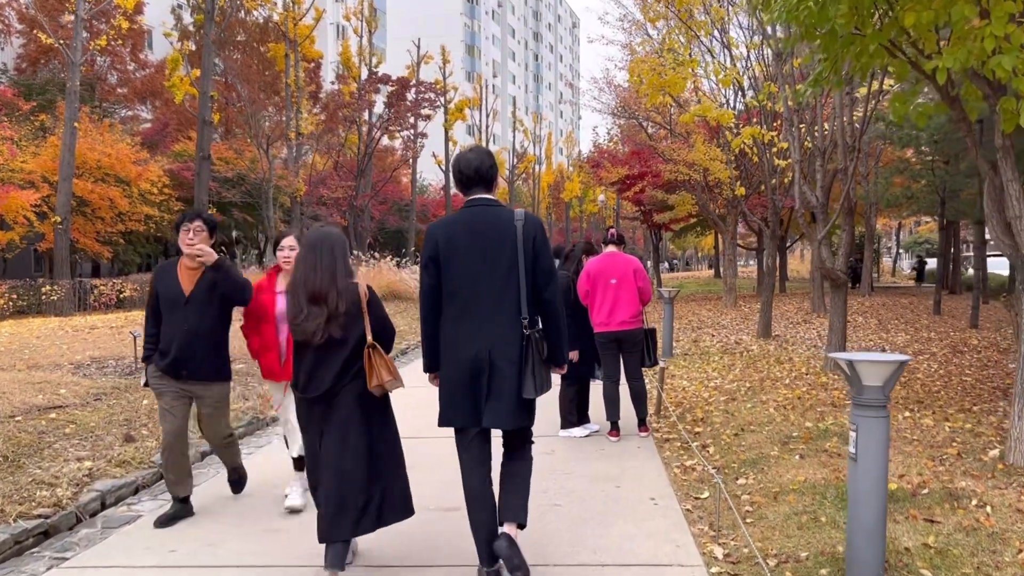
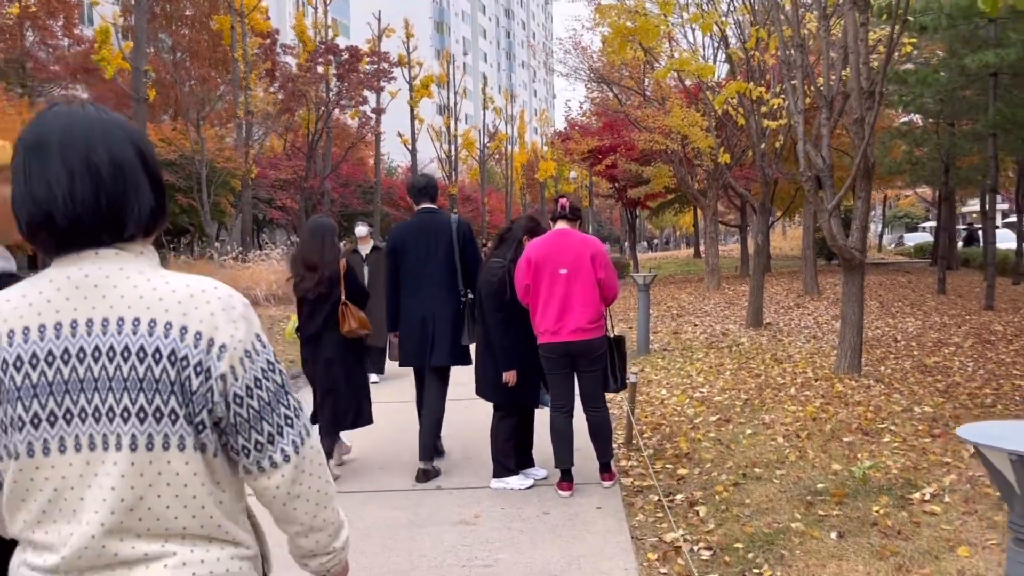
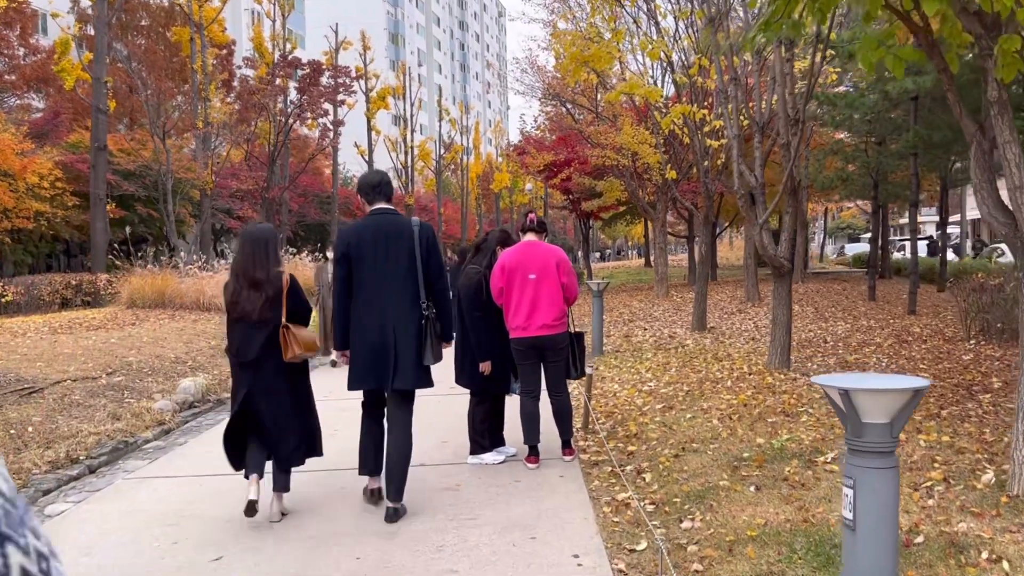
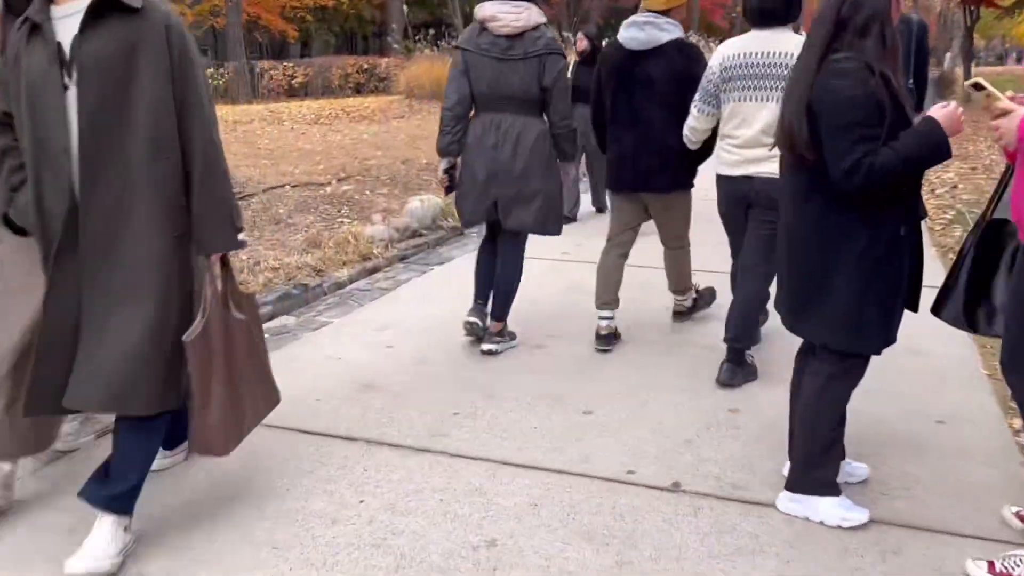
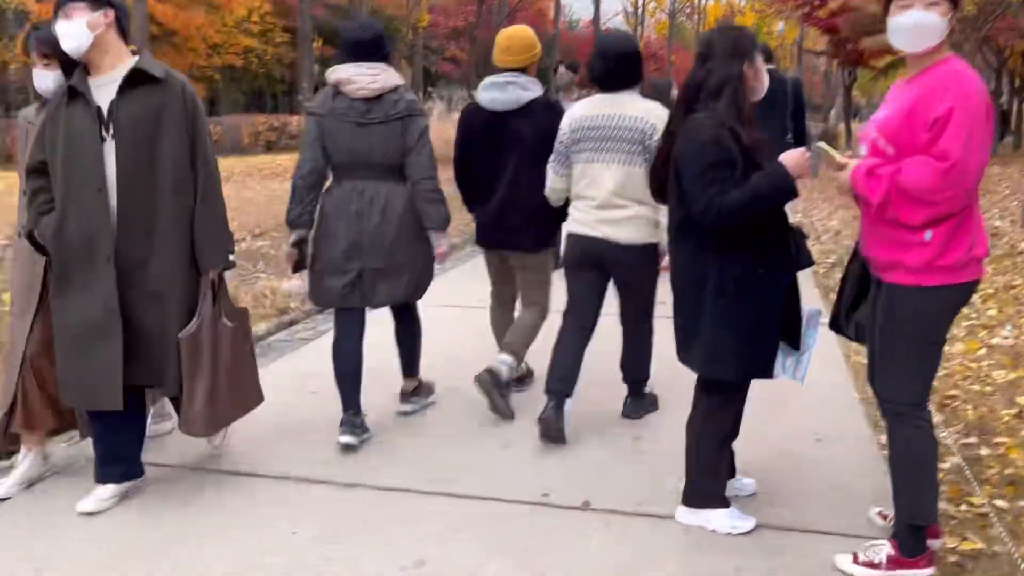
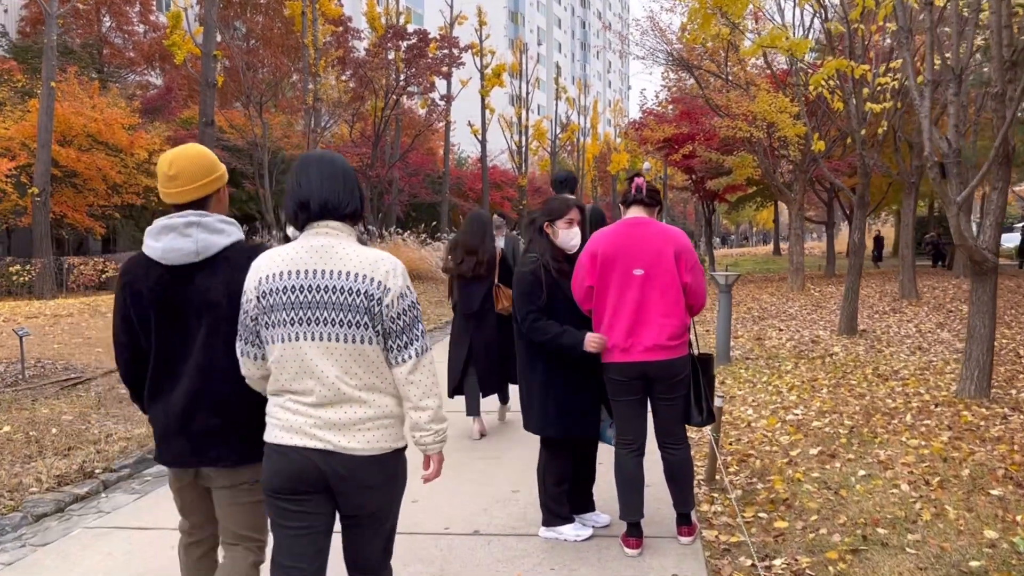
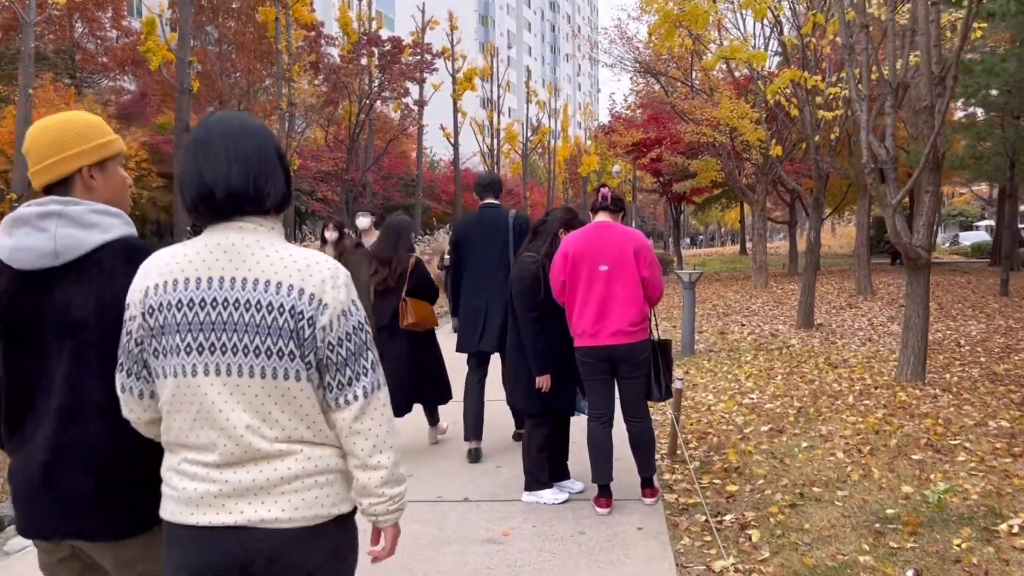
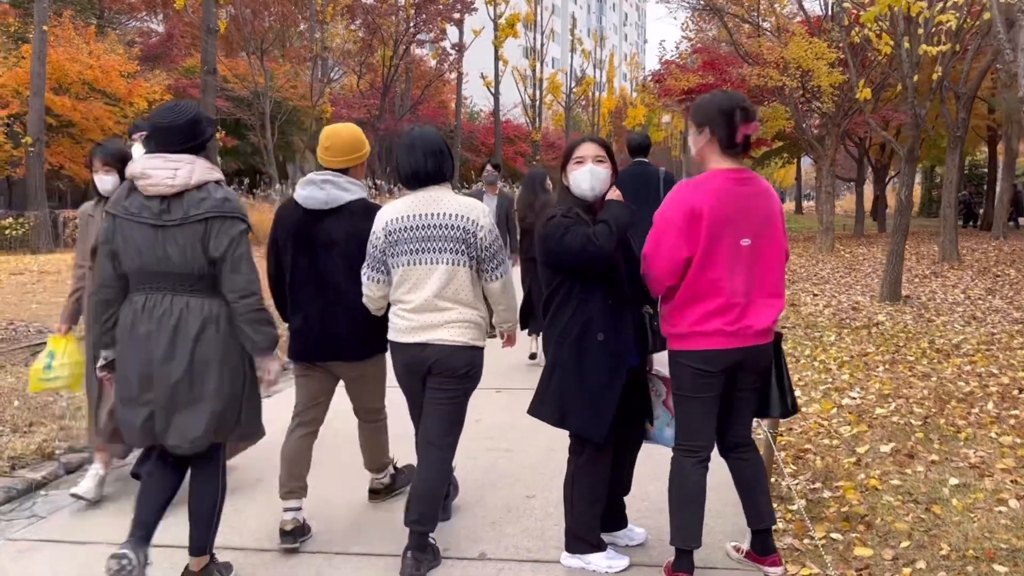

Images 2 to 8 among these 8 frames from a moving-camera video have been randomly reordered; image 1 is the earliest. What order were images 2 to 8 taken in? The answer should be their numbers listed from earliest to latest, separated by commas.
3, 2, 7, 6, 8, 5, 4
